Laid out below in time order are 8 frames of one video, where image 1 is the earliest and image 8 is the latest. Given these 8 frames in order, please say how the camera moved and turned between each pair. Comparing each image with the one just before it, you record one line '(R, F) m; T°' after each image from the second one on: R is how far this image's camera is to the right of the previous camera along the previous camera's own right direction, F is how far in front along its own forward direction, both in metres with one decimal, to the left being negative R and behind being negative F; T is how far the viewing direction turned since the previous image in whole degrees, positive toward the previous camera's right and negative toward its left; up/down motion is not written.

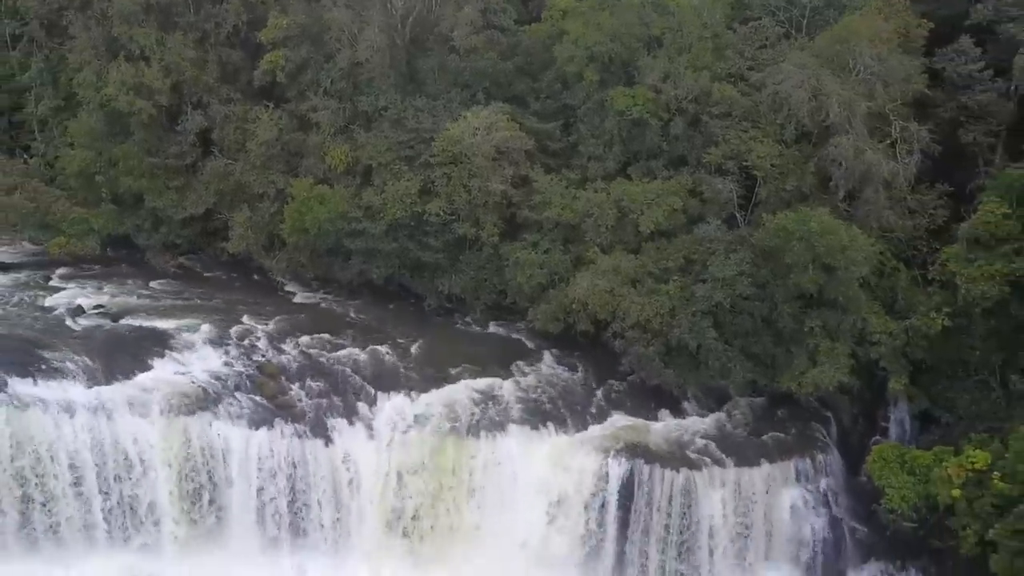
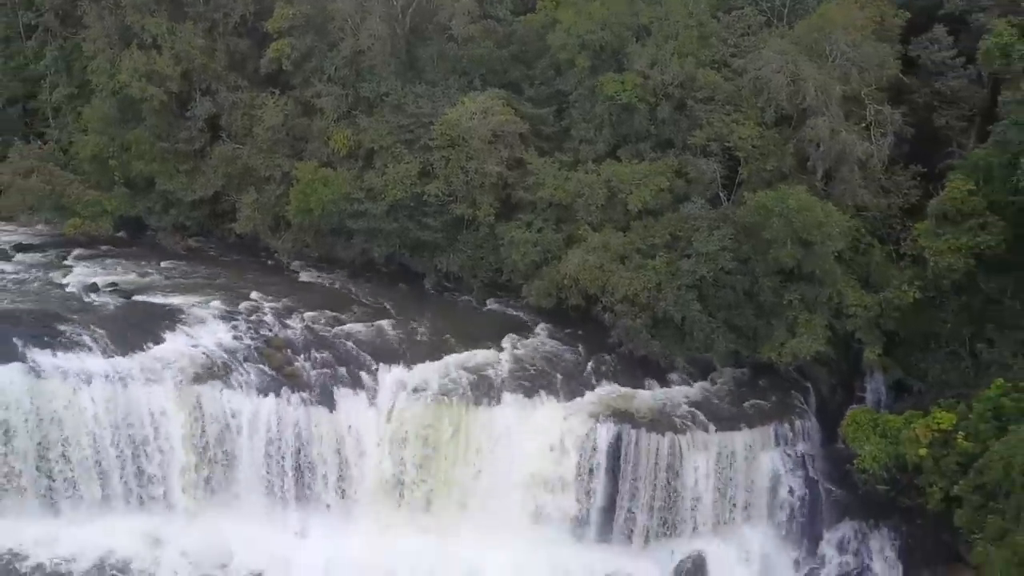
(+0.4, -0.8) m; -1°
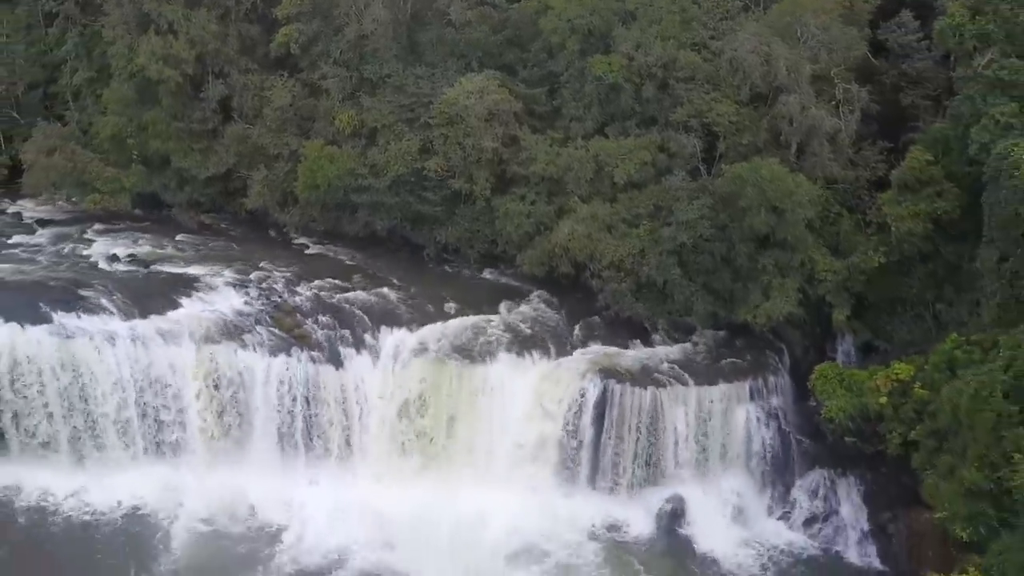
(+0.1, -1.3) m; 0°
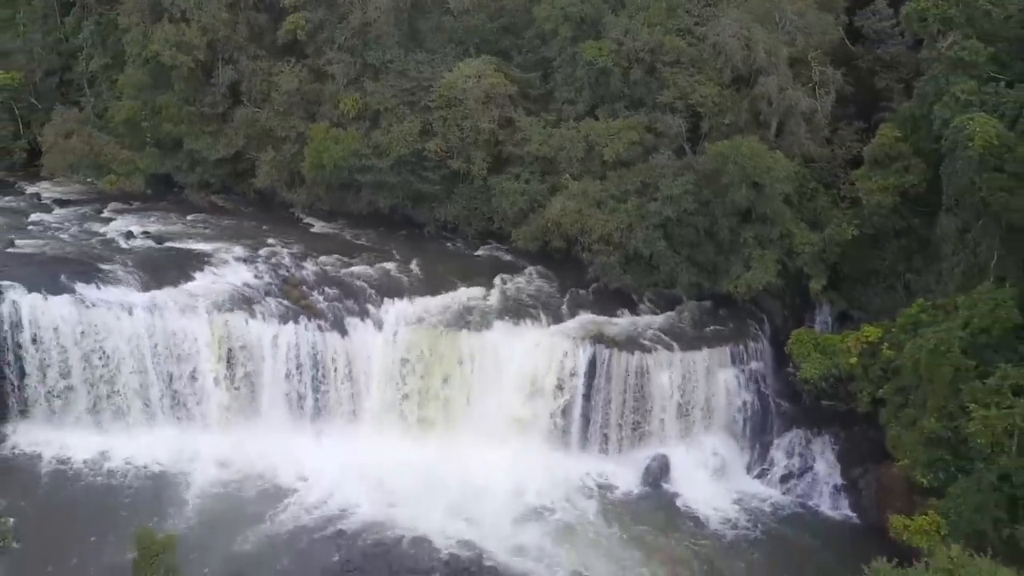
(+0.1, -1.1) m; 0°
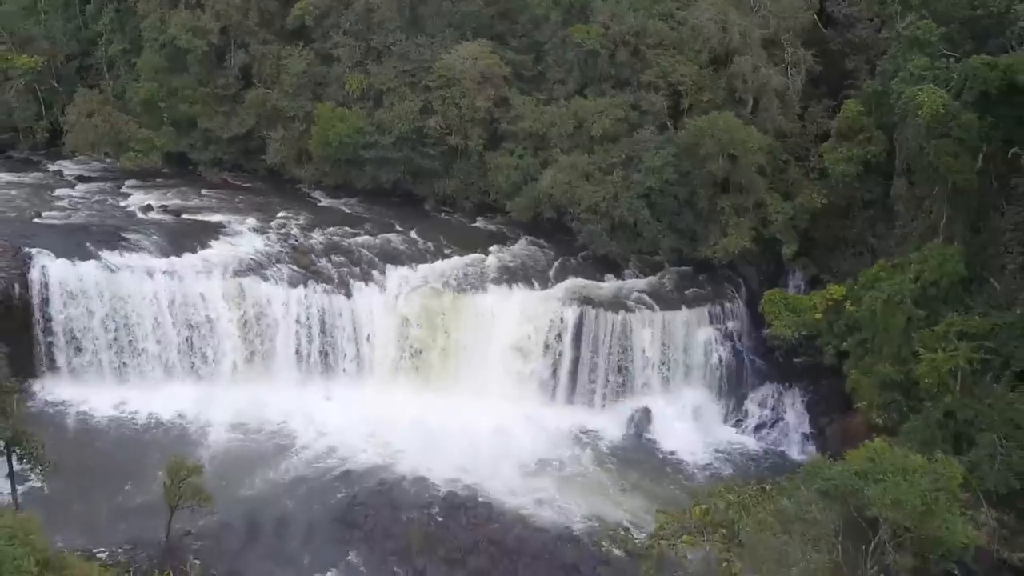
(+0.1, -1.5) m; 0°
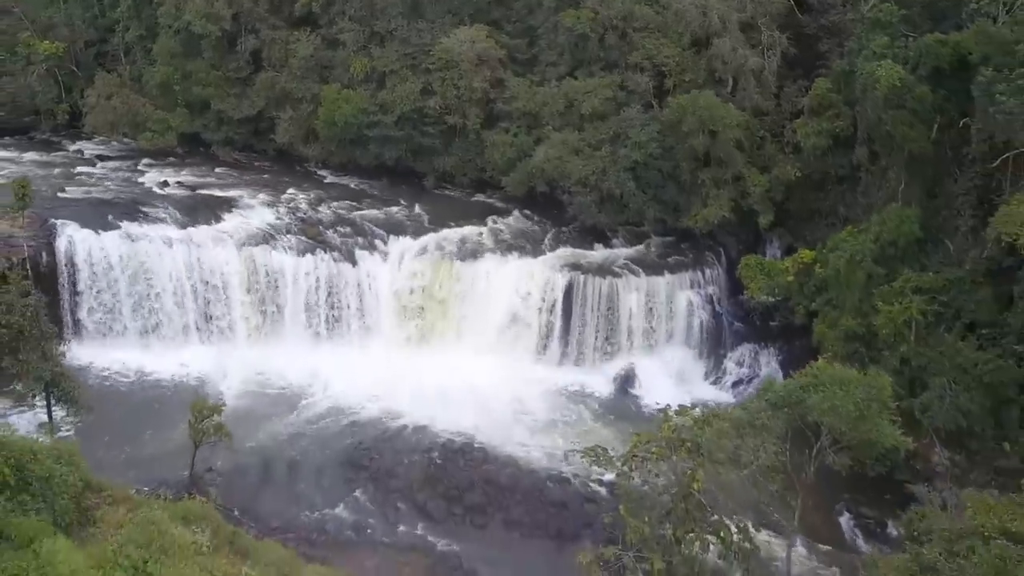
(+0.1, -1.5) m; 0°
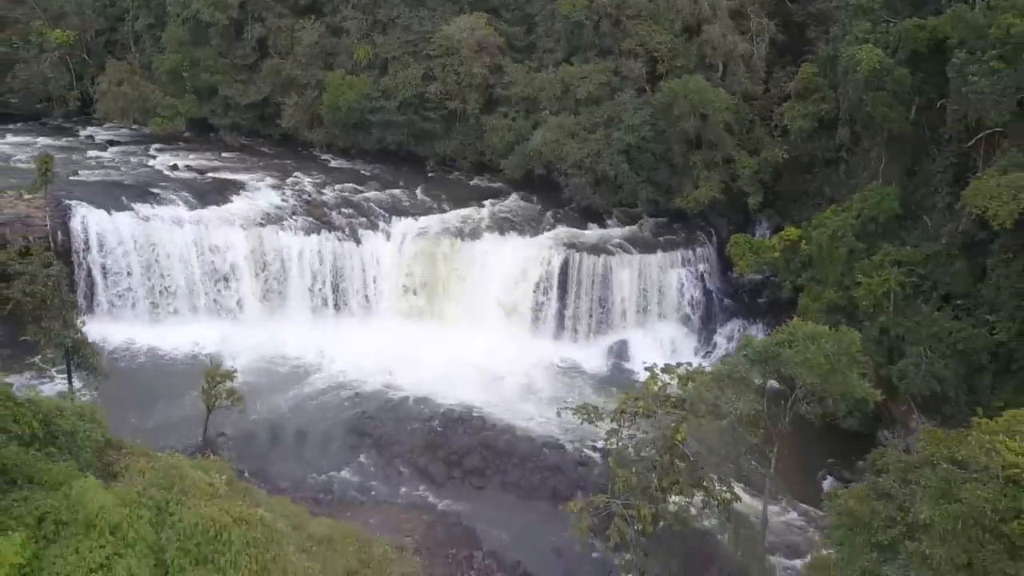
(+0.1, -0.9) m; 0°
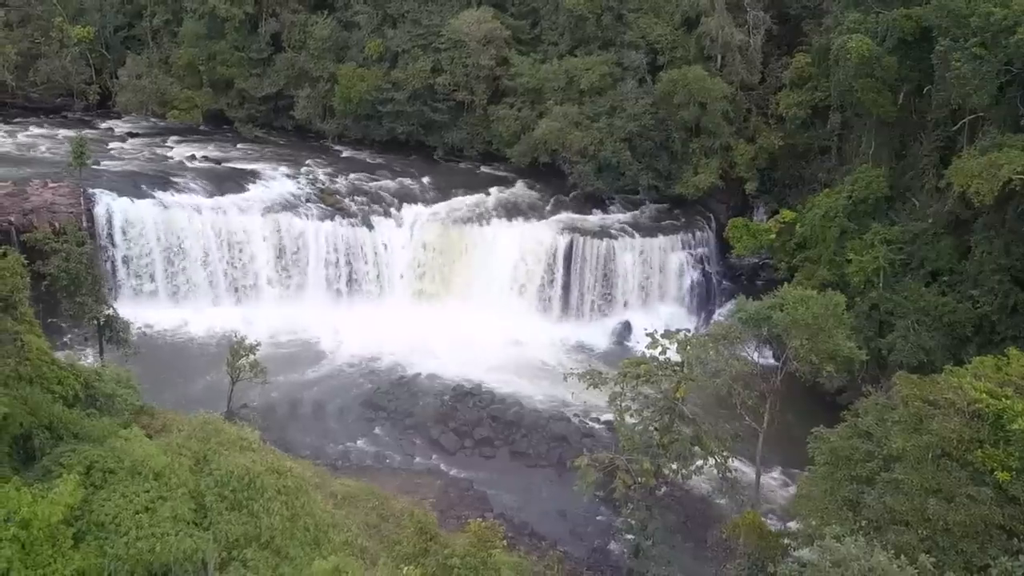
(-0.1, -1.0) m; 0°
